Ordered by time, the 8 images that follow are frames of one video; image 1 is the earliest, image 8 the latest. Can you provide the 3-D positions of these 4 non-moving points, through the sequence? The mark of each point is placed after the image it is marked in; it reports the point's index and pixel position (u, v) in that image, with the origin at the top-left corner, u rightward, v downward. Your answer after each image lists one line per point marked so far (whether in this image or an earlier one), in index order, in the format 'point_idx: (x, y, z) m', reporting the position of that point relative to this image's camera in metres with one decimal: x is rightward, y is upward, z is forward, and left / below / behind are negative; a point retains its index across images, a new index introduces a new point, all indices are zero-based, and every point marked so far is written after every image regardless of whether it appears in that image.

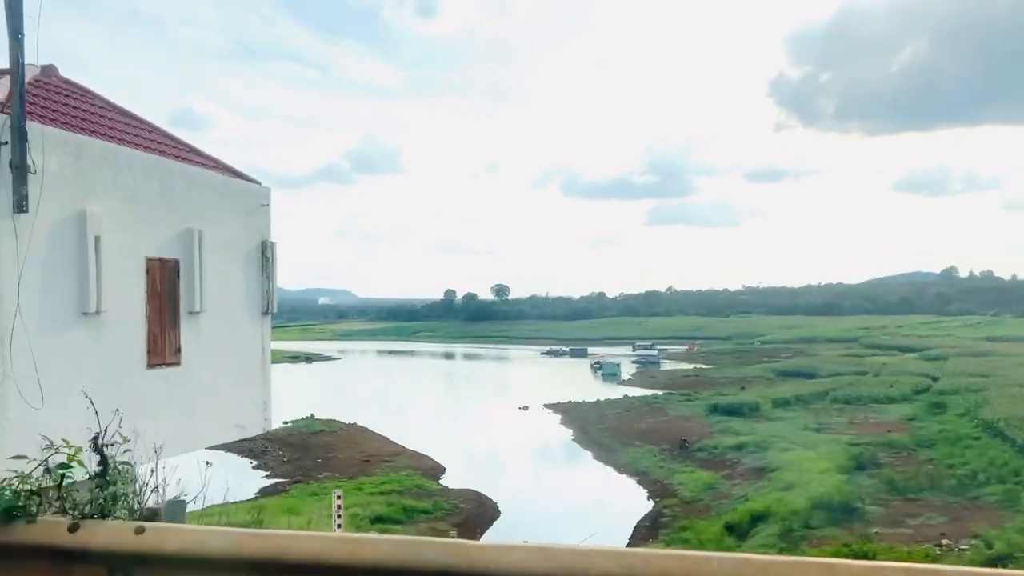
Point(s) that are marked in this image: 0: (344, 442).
0: (-3.8, -3.6, +17.4) m
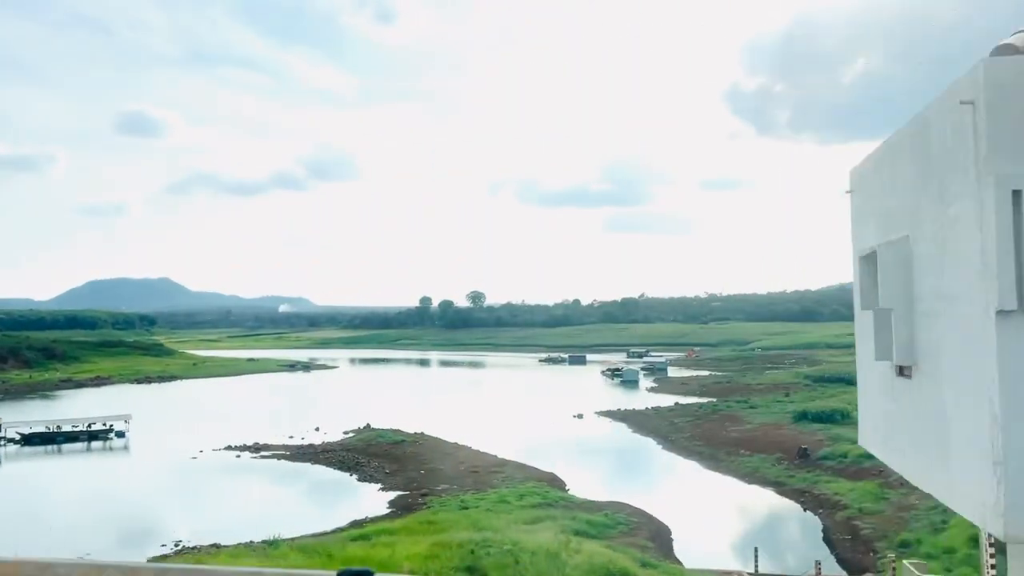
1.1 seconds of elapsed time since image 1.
0: (-1.6, -3.7, +16.8) m
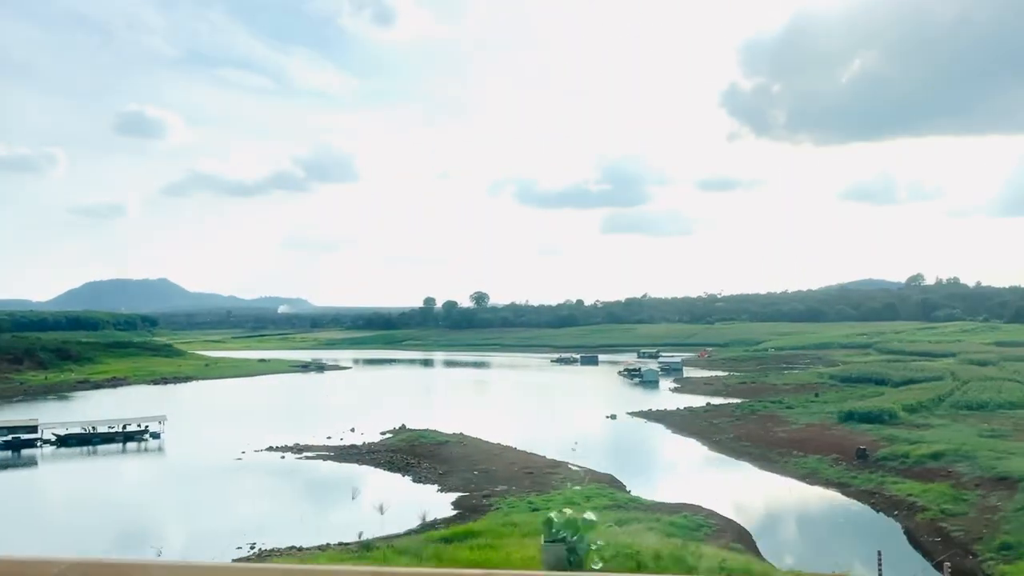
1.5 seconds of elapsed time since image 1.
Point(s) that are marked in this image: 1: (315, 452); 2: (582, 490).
0: (-0.5, -3.7, +16.6) m
1: (-5.0, -4.1, +19.0) m
2: (+1.1, -3.5, +13.0) m
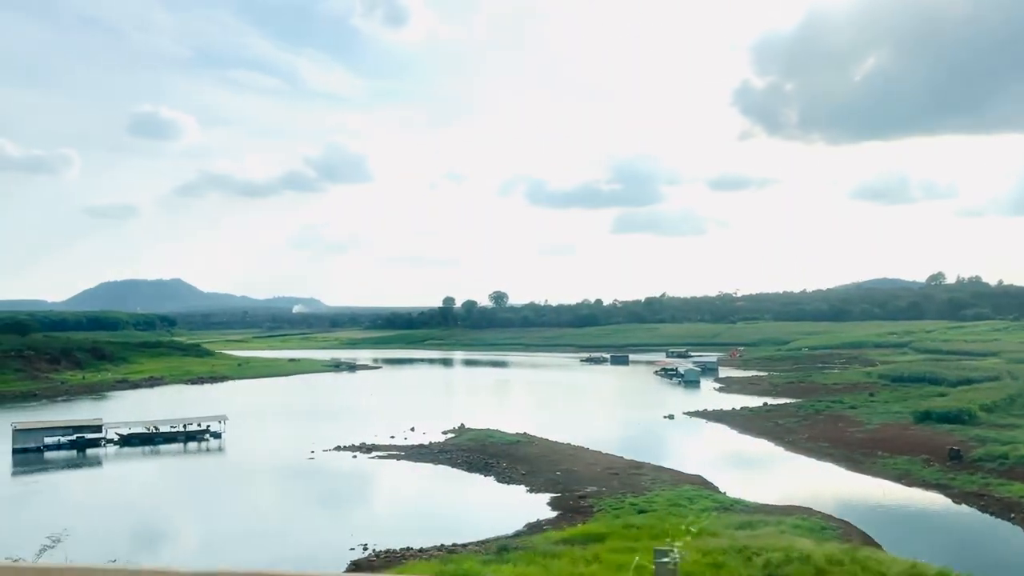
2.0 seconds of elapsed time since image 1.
0: (+1.2, -3.7, +16.4) m
1: (-3.2, -4.1, +18.9) m
2: (+2.8, -3.5, +12.8) m
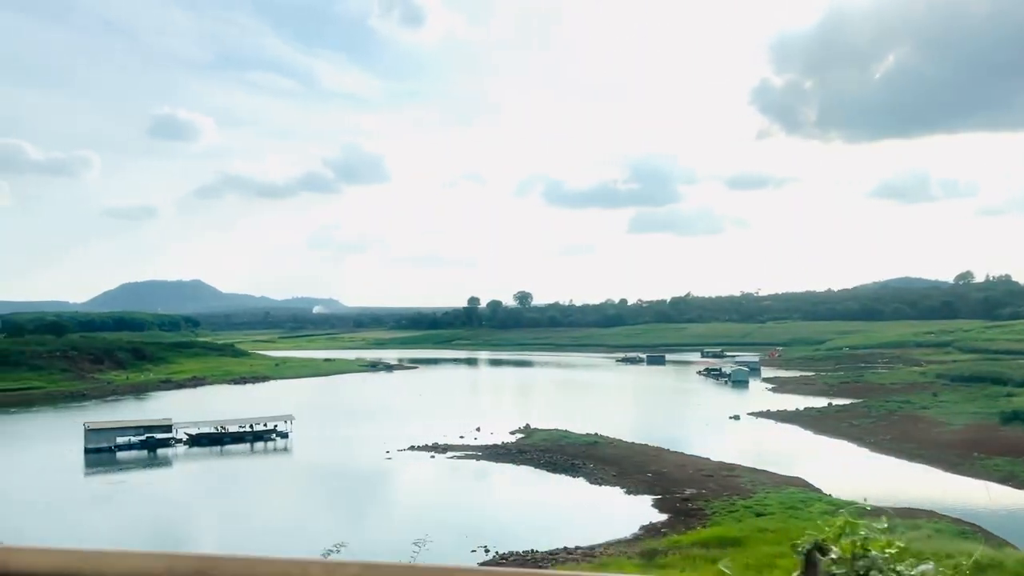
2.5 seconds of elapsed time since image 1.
0: (+3.0, -3.6, +16.1) m
1: (-1.3, -4.1, +18.7) m
2: (+4.5, -3.4, +12.5) m
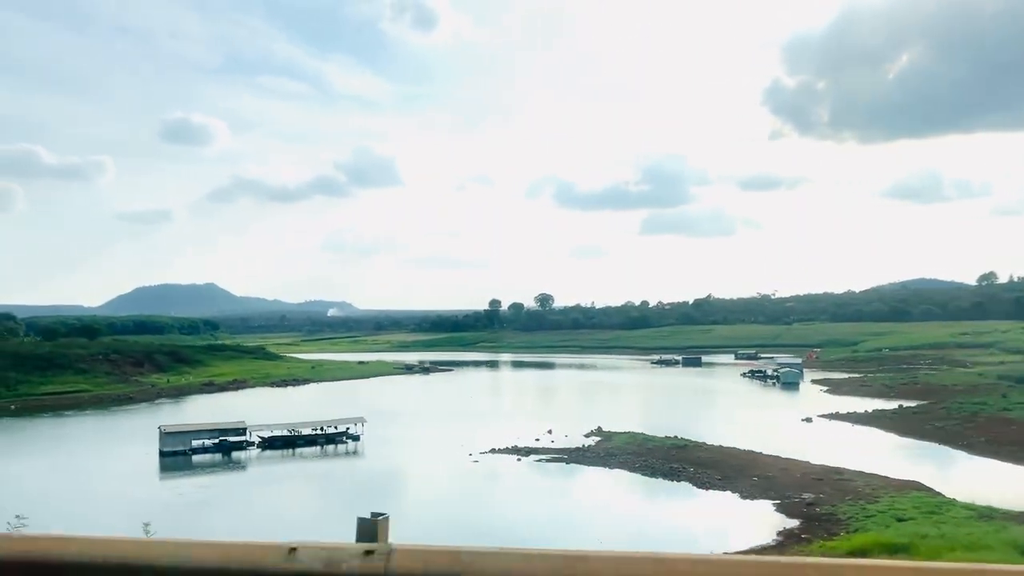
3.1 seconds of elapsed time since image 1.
0: (+5.0, -3.6, +15.8) m
1: (+0.7, -4.1, +18.5) m
2: (+6.4, -3.4, +12.1) m
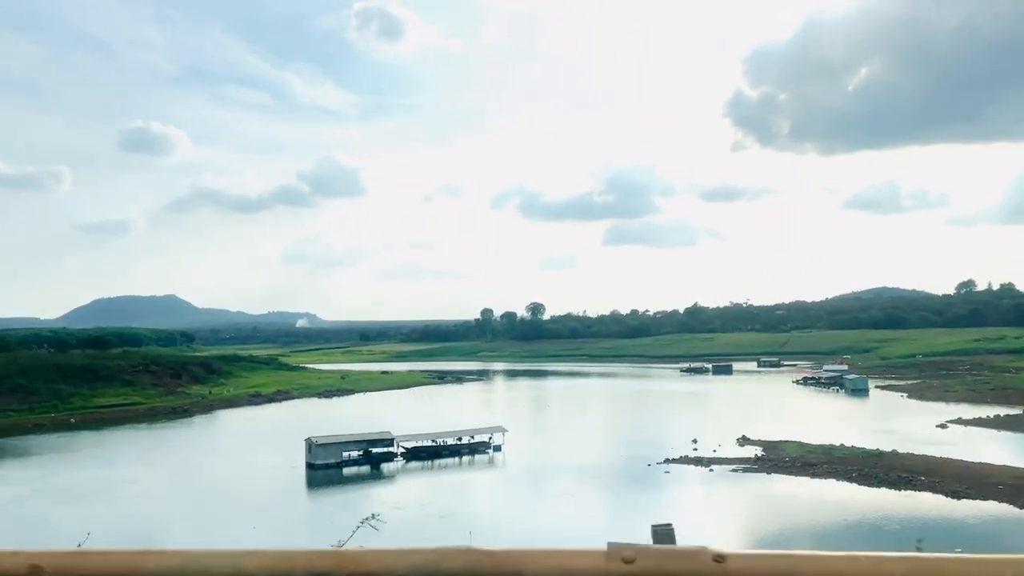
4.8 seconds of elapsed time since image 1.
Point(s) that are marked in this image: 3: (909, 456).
0: (+9.4, -3.7, +15.4) m
1: (+5.0, -4.2, +18.0) m
2: (+10.9, -3.4, +11.8) m
3: (+8.7, -3.8, +16.6) m
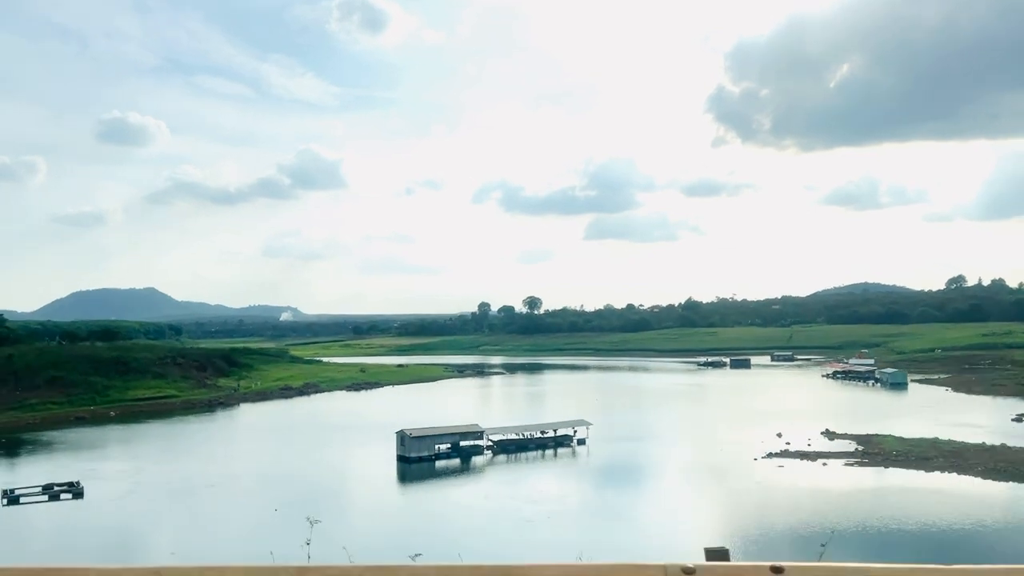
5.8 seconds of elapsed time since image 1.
0: (+11.9, -3.5, +15.4) m
1: (+7.5, -4.0, +17.8) m
2: (+13.5, -3.3, +11.8) m
3: (+11.2, -3.6, +16.6) m
